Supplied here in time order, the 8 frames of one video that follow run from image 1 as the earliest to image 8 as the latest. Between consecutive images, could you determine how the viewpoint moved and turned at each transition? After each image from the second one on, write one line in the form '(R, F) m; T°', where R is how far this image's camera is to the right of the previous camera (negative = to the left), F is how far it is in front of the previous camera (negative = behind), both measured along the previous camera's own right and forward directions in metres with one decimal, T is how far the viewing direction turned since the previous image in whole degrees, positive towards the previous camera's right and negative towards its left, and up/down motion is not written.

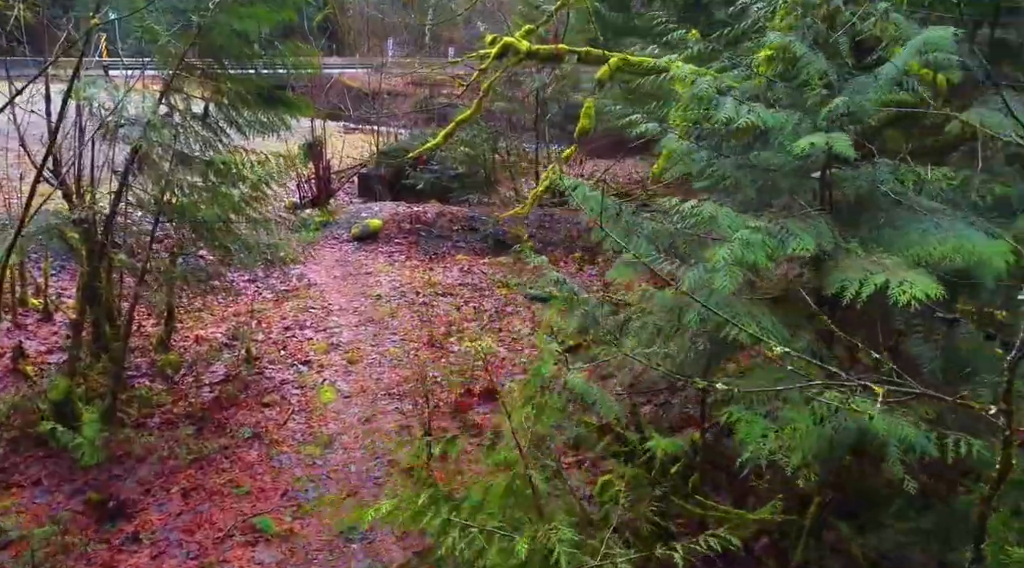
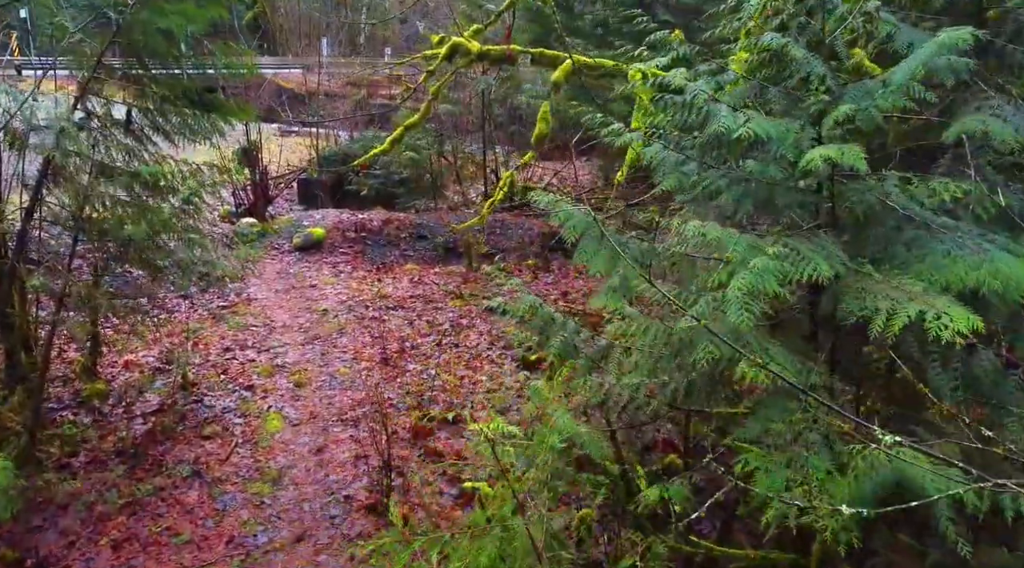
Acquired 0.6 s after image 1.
(-0.2, +0.4) m; +4°
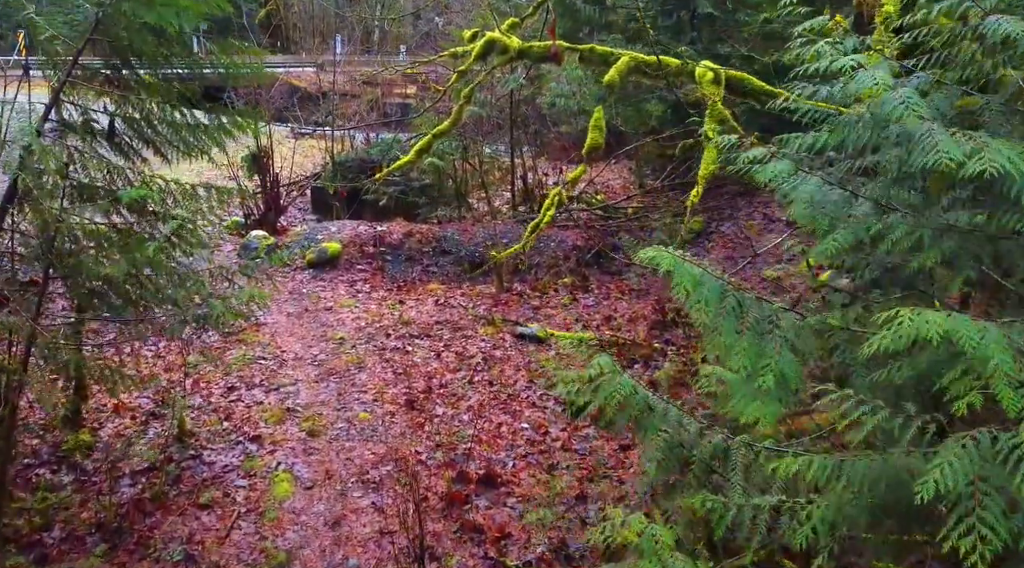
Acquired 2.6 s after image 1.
(-0.3, +1.0) m; -1°
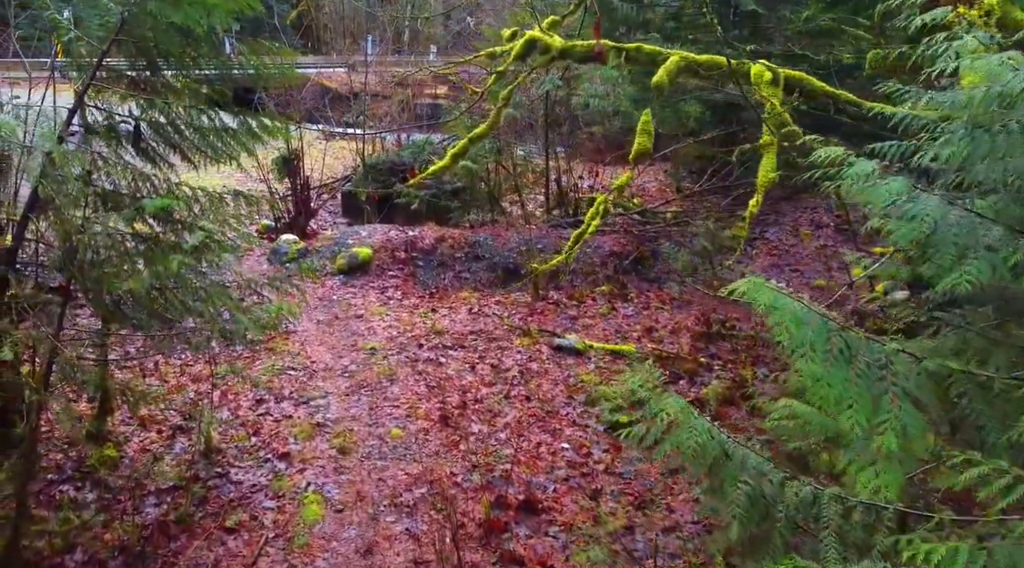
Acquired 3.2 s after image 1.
(-0.1, +0.3) m; -2°
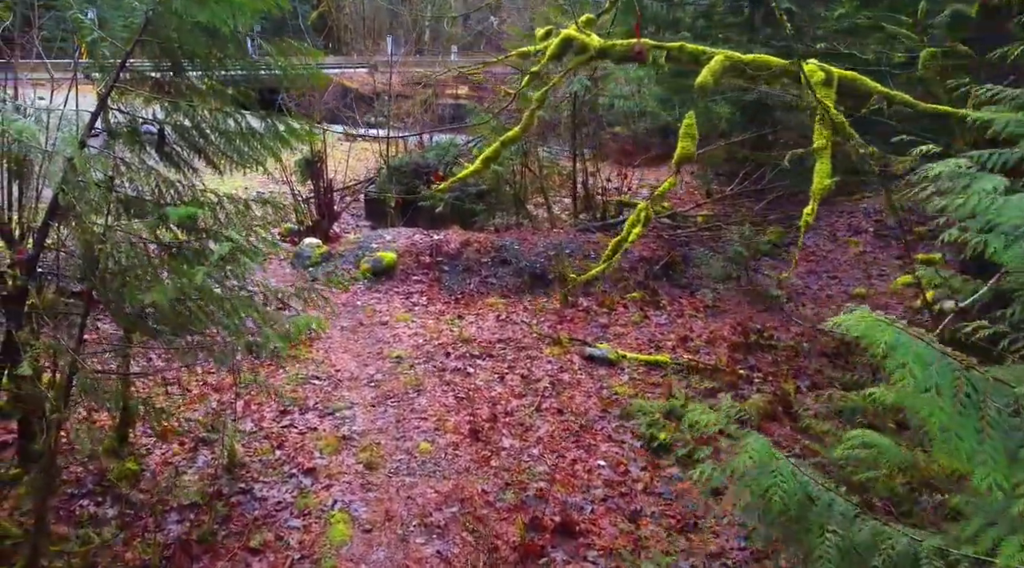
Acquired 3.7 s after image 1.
(-0.1, +0.2) m; -1°
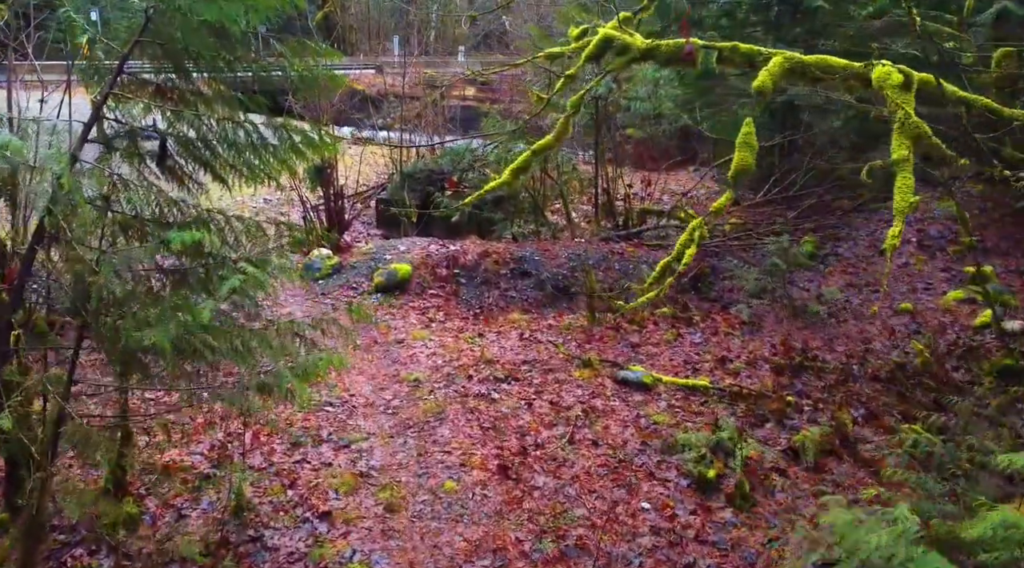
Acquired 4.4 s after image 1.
(-0.2, +0.5) m; 0°
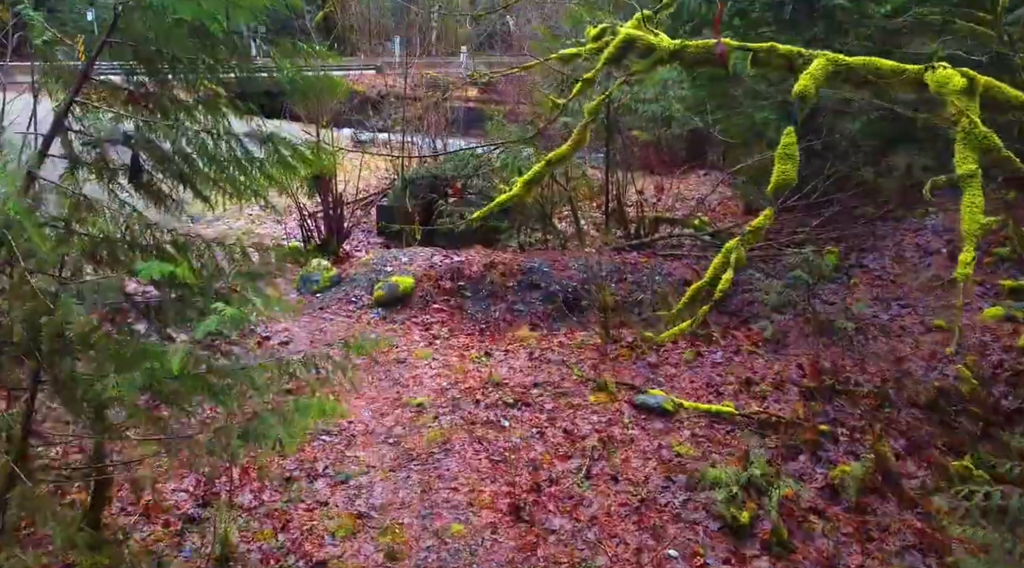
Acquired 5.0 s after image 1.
(-0.1, +0.5) m; 0°
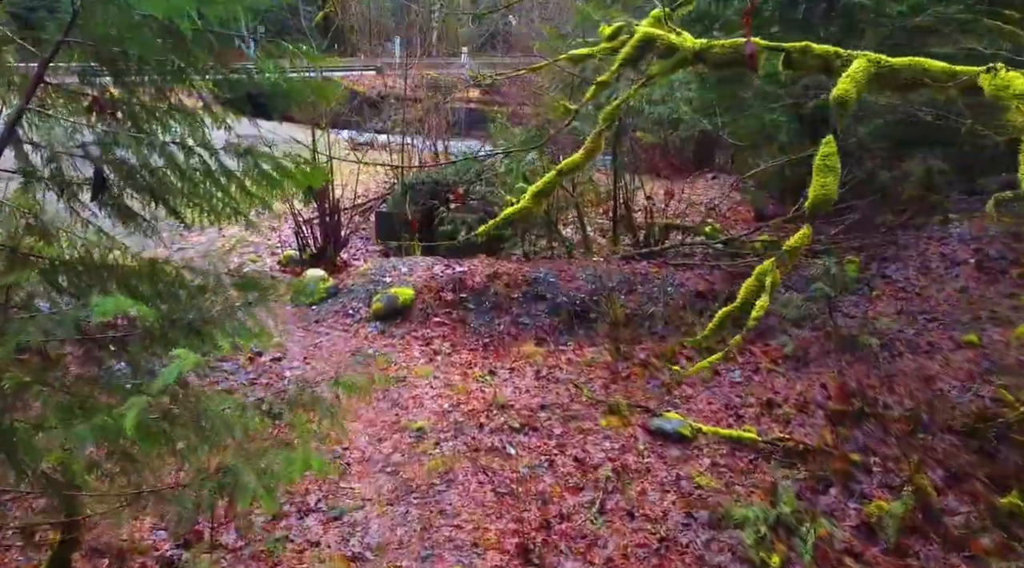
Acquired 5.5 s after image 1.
(0.0, +0.4) m; 0°
